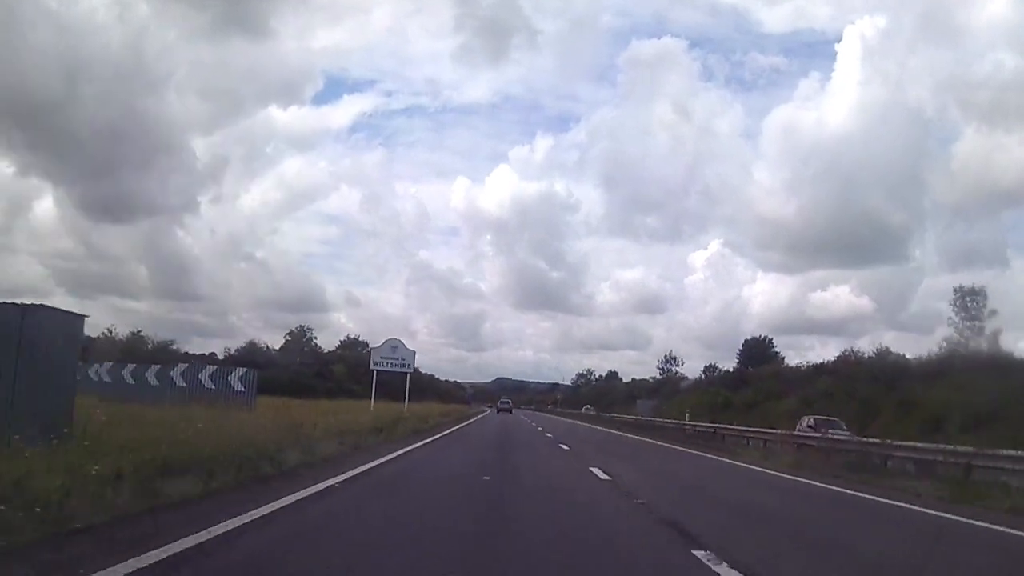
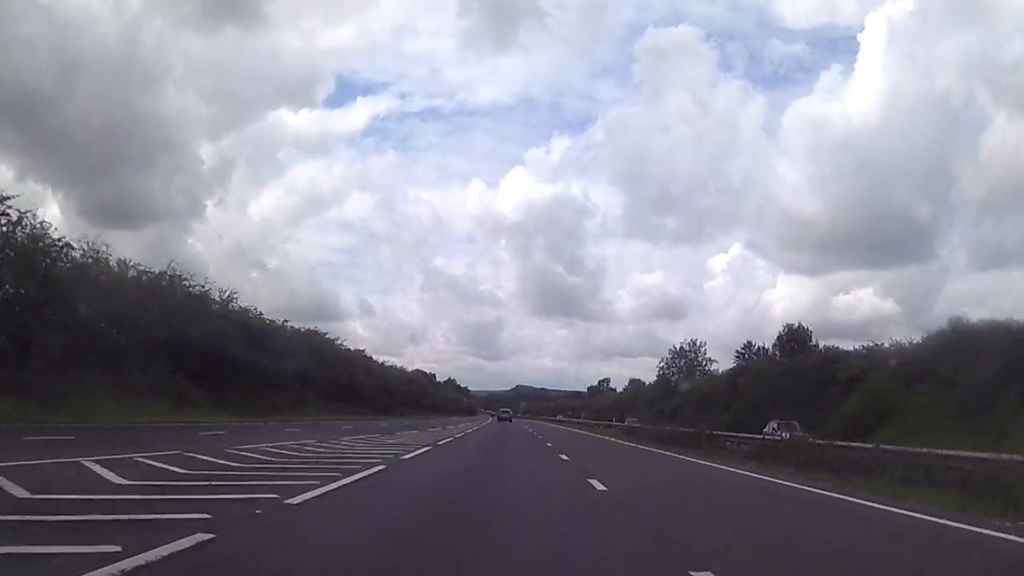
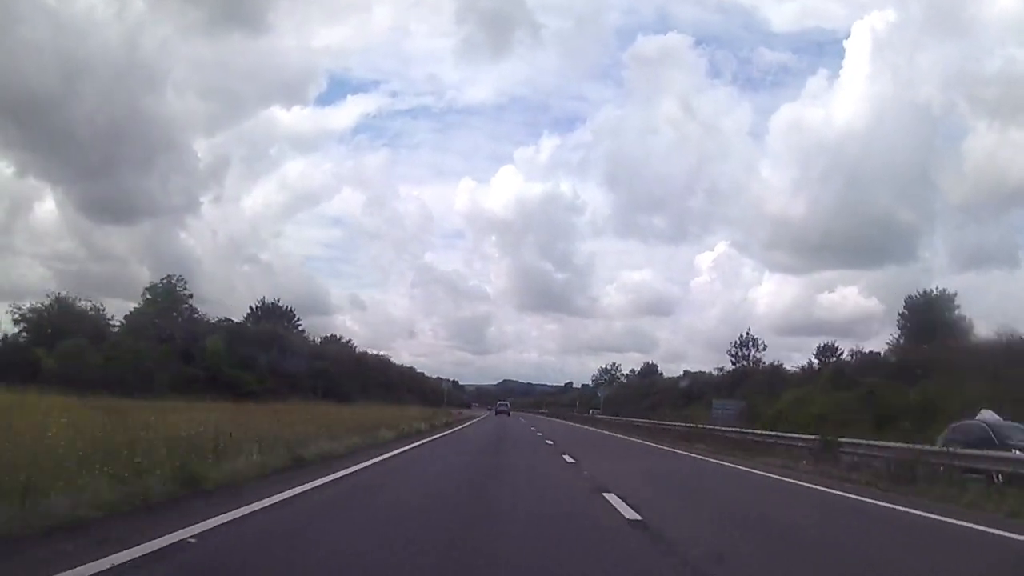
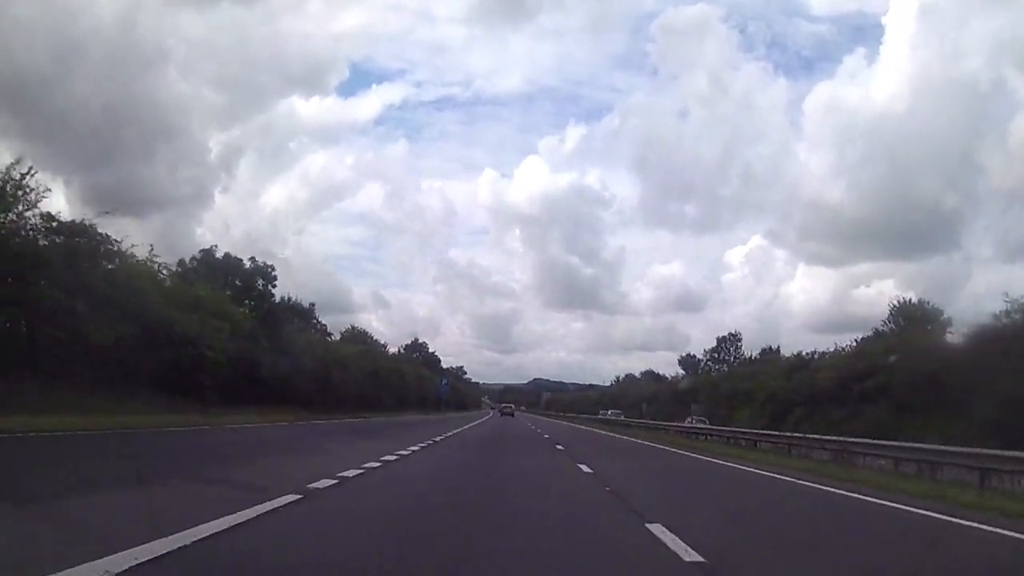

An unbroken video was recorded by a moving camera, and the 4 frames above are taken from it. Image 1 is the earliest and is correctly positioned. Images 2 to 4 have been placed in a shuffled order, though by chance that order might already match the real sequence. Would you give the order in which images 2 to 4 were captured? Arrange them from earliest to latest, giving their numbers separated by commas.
3, 2, 4
